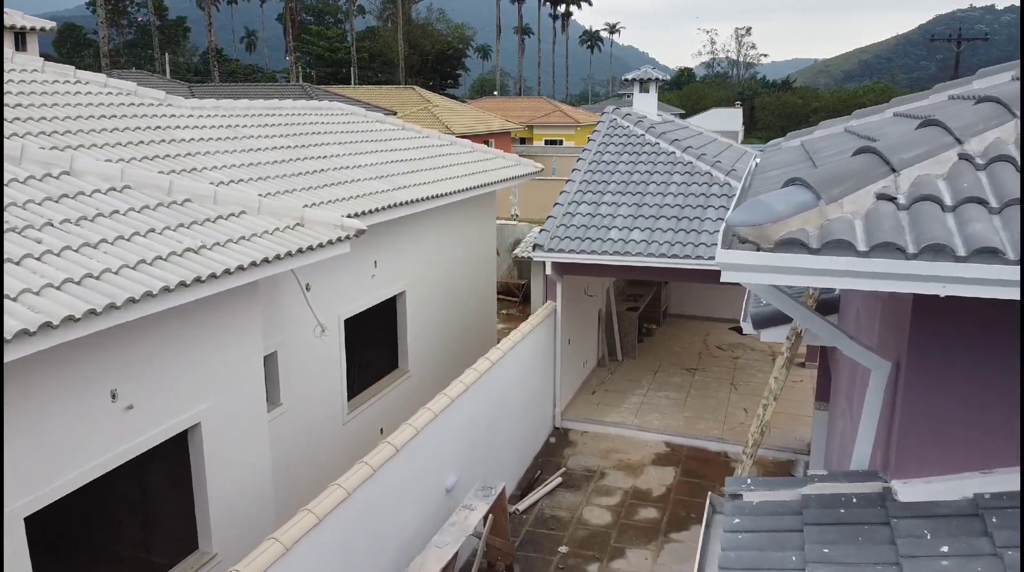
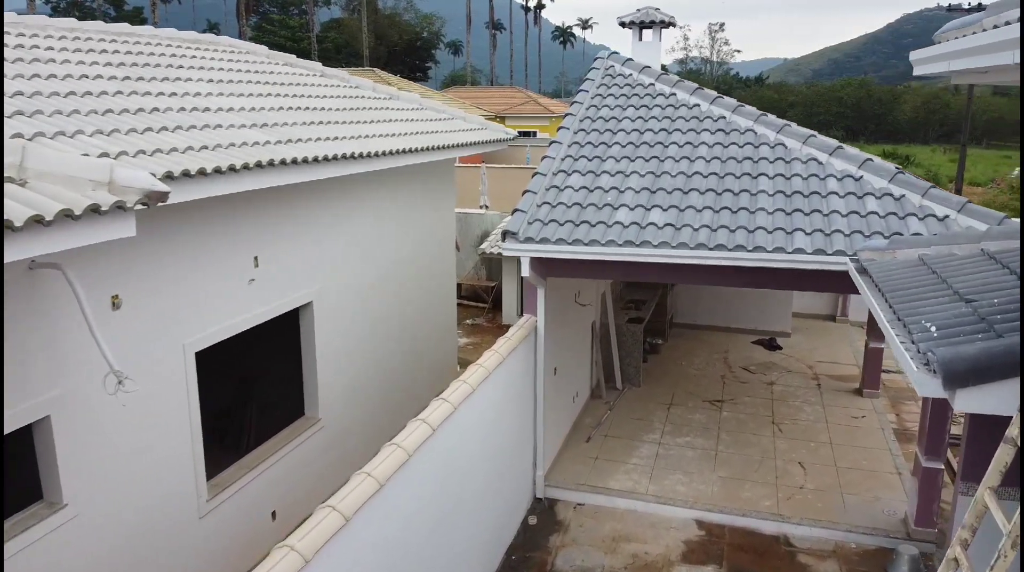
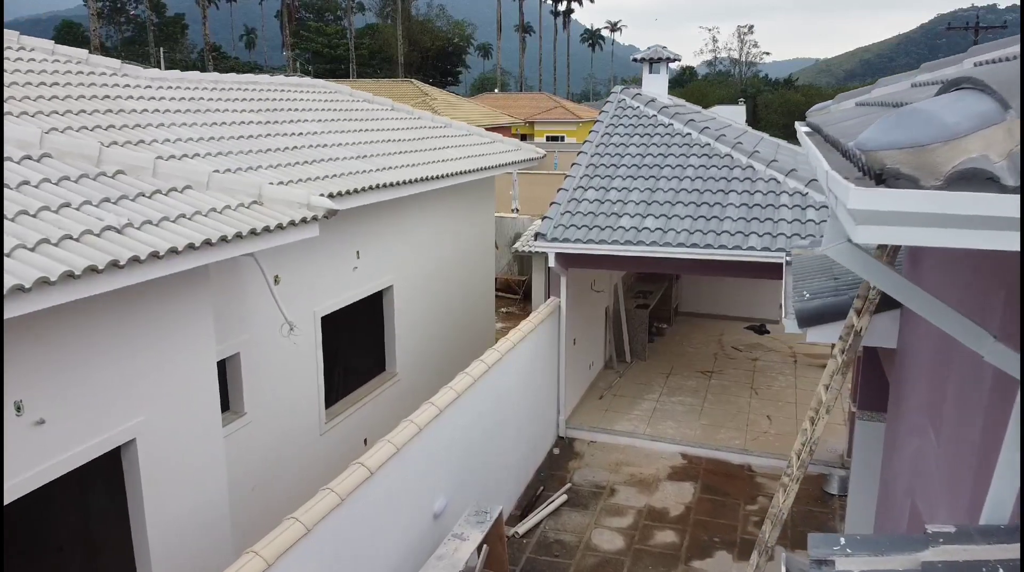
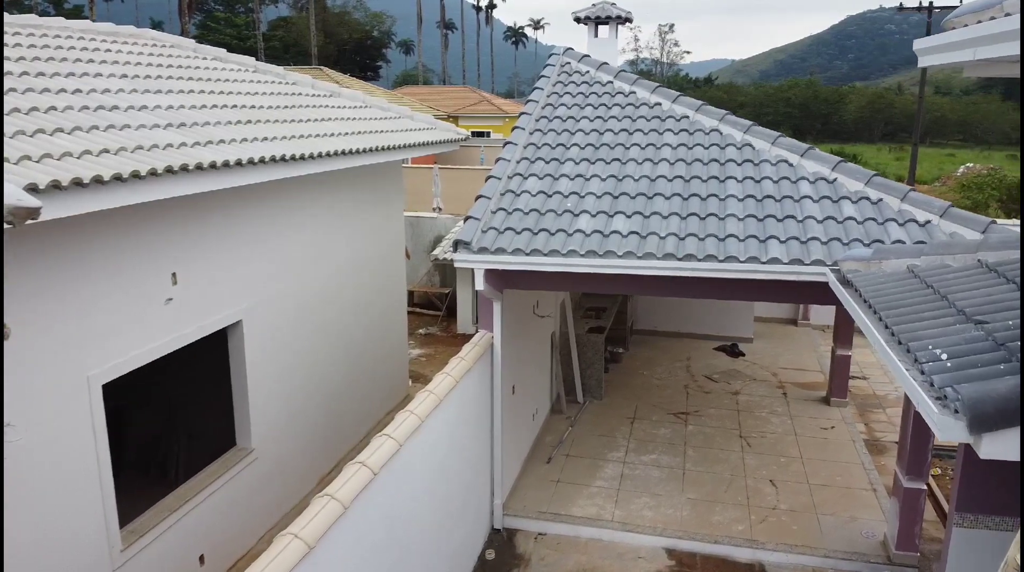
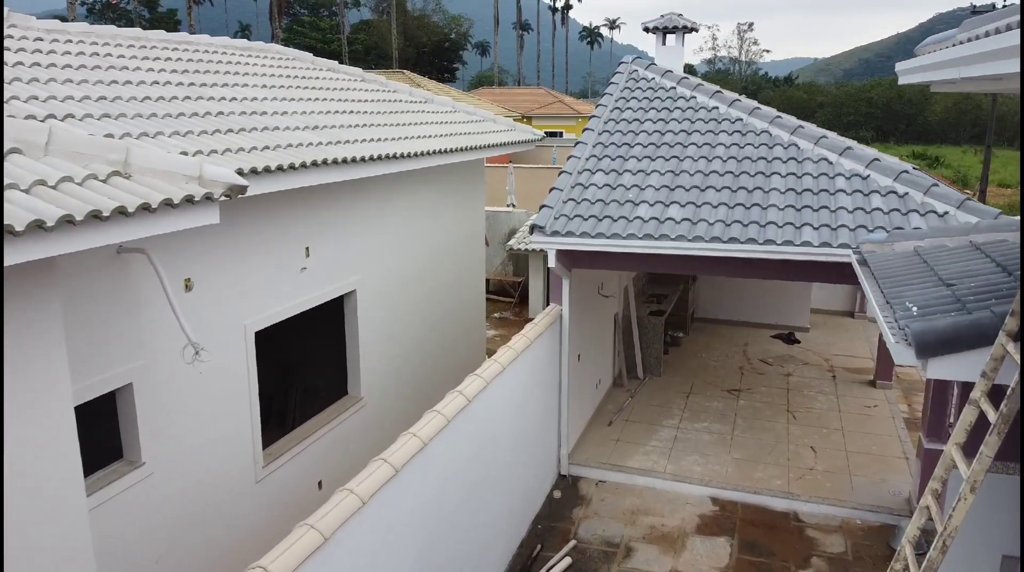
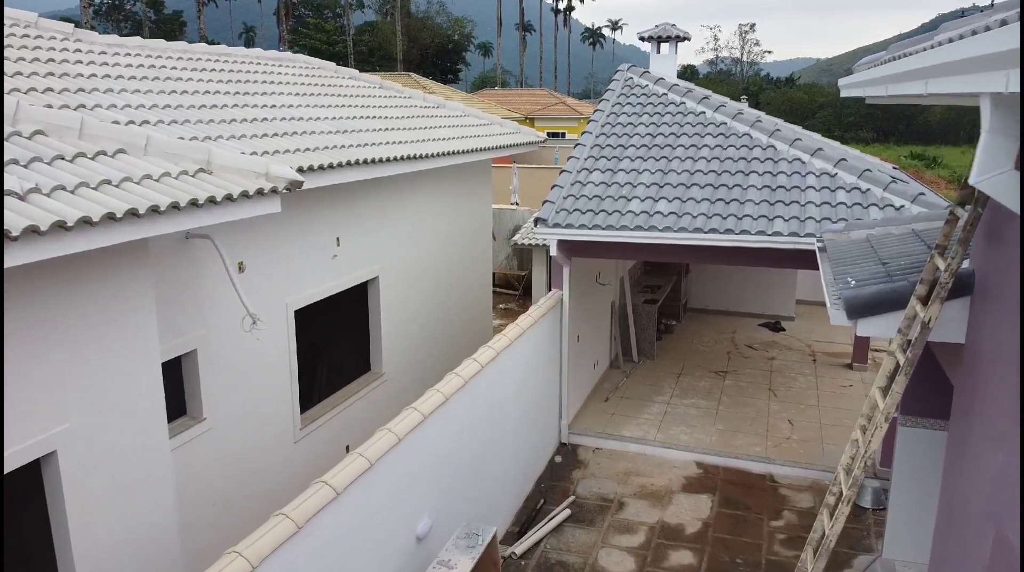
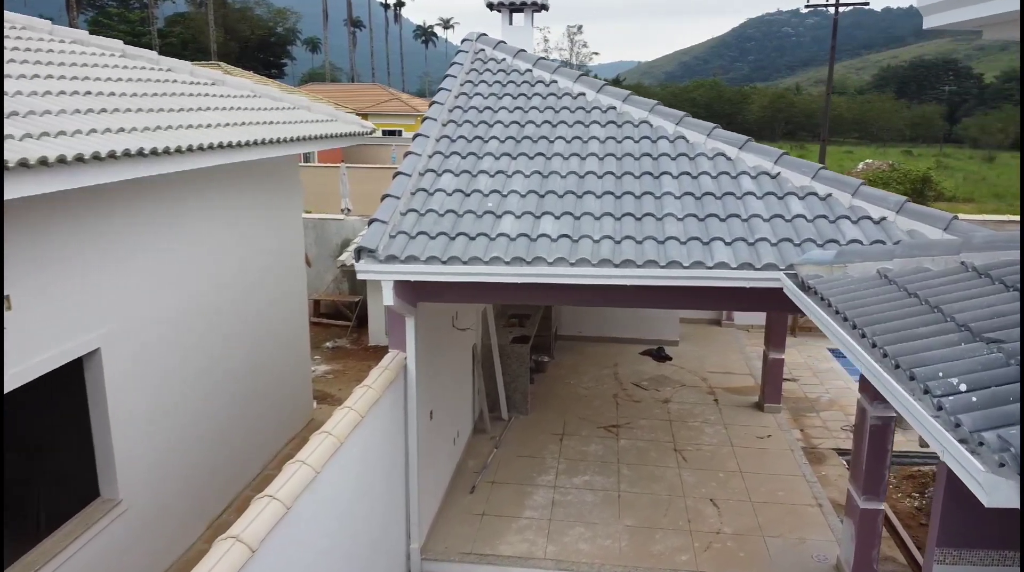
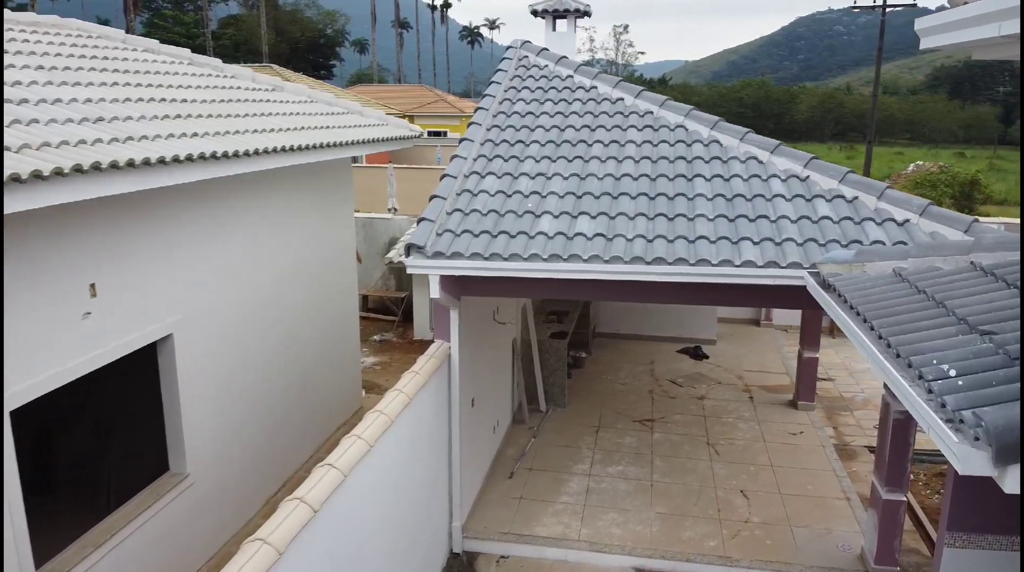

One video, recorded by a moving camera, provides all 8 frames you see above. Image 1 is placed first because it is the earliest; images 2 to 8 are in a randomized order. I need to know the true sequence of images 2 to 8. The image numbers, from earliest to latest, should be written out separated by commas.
3, 6, 5, 2, 4, 8, 7
